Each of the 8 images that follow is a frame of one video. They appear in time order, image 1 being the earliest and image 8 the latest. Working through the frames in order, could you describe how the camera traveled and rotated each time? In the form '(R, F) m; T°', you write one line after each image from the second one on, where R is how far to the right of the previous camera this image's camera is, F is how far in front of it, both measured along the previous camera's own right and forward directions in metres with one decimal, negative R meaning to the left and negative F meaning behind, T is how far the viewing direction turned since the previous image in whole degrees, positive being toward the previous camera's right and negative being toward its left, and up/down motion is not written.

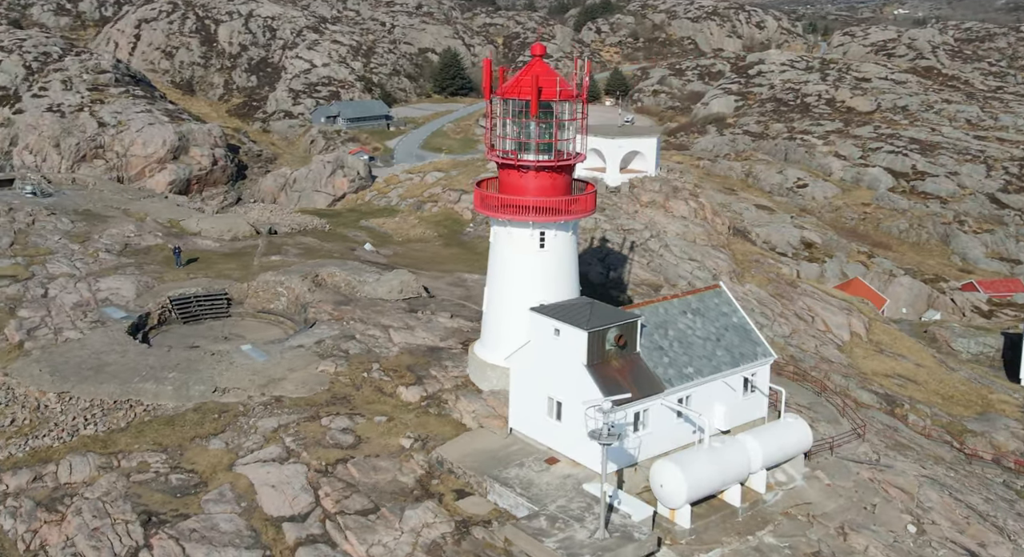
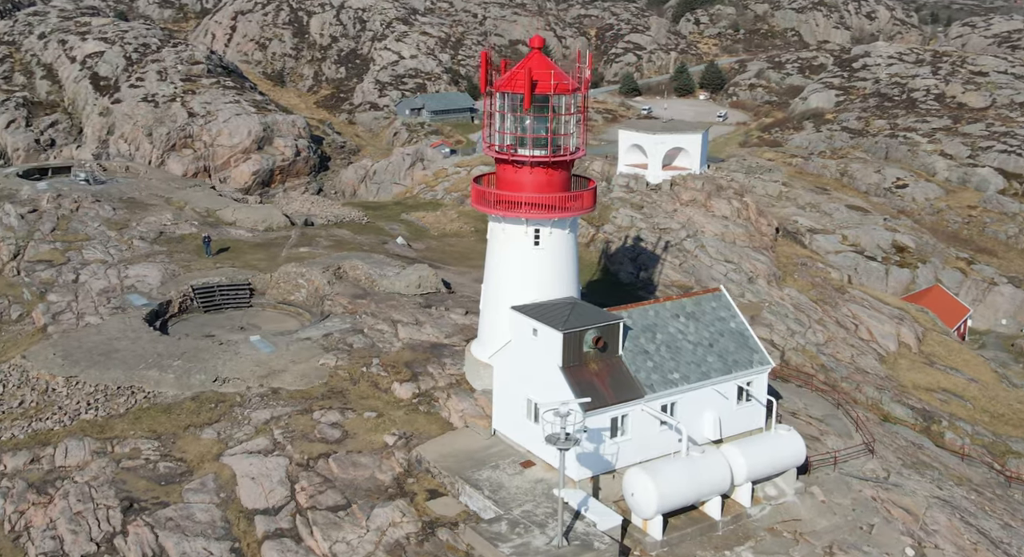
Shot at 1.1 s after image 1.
(+3.0, +0.8) m; -6°
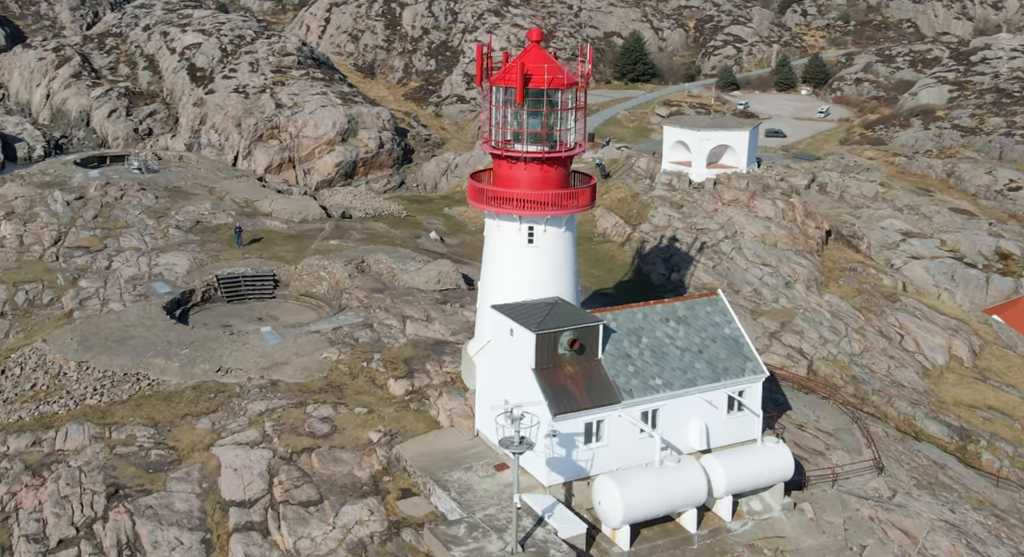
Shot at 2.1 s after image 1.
(+3.1, +0.8) m; -6°
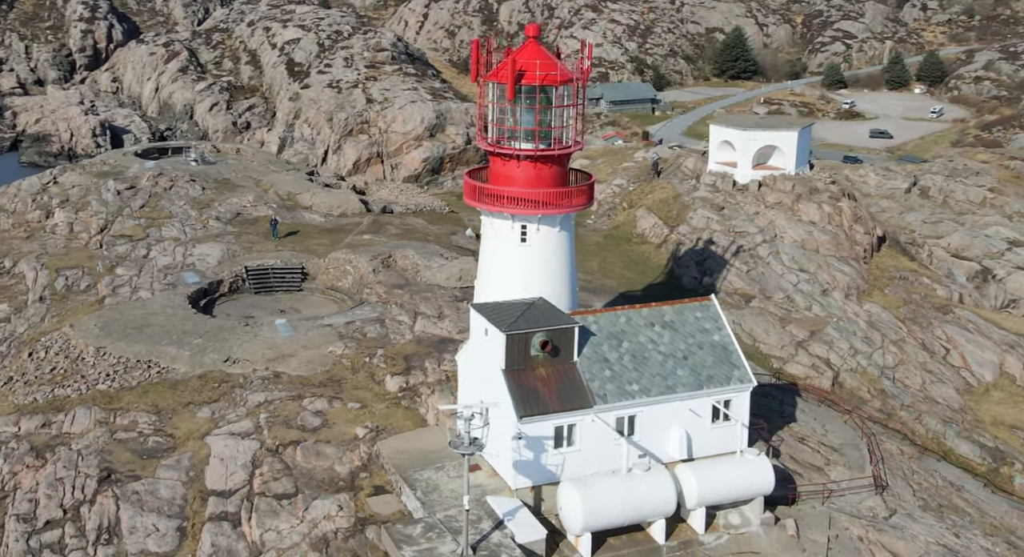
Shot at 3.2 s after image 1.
(+3.2, +0.7) m; -6°
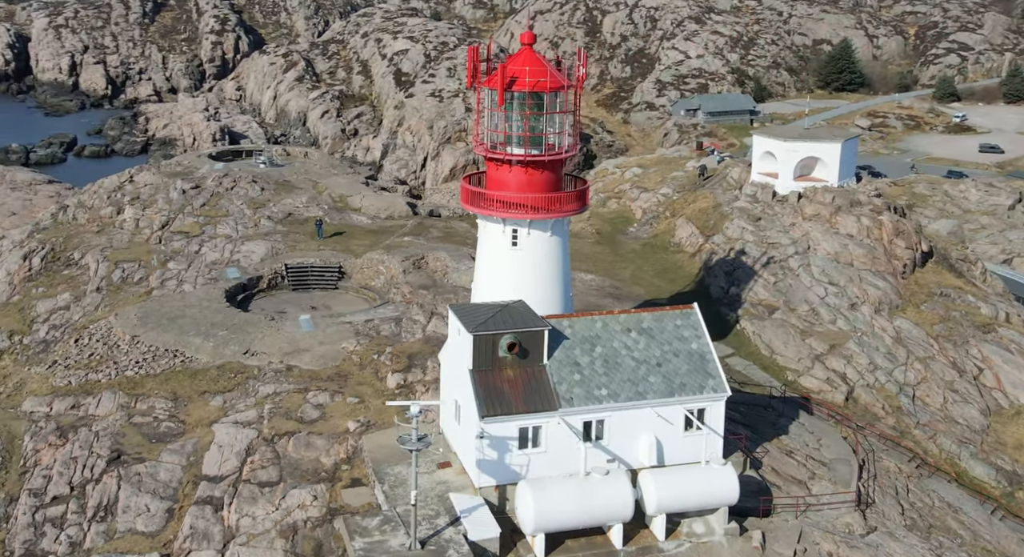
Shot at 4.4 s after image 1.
(+3.6, +0.1) m; -7°
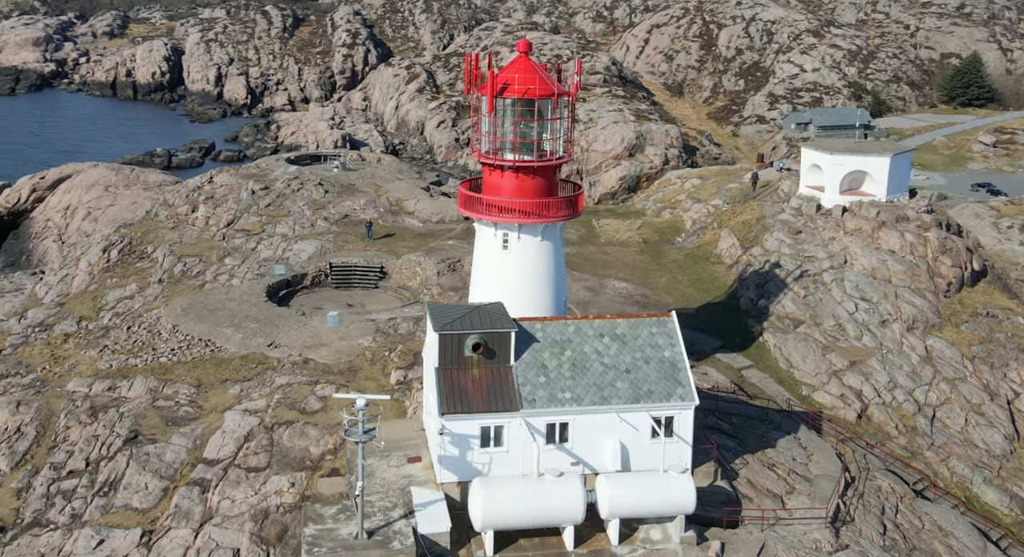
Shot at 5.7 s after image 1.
(+3.9, +0.1) m; -8°
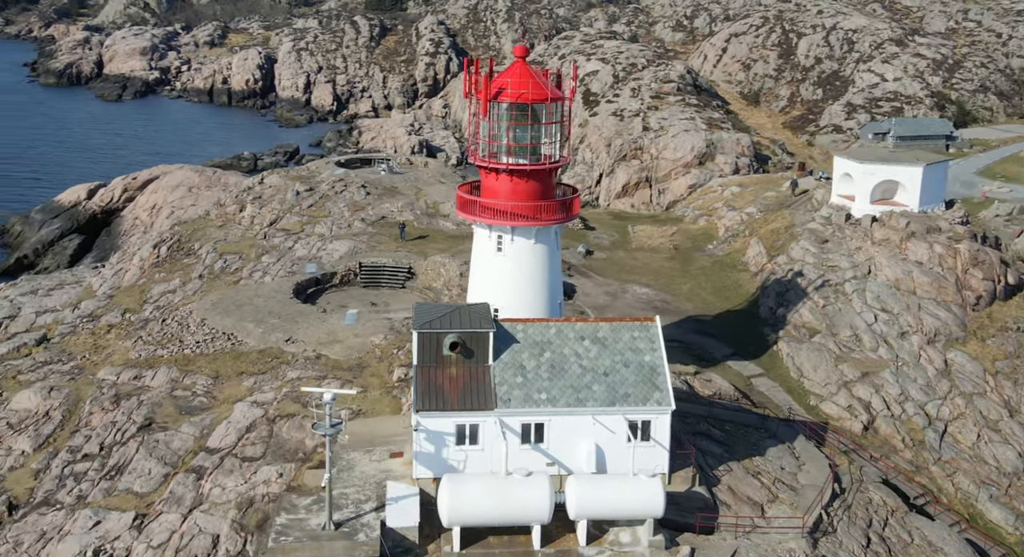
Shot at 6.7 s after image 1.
(+2.6, 0.0) m; -5°
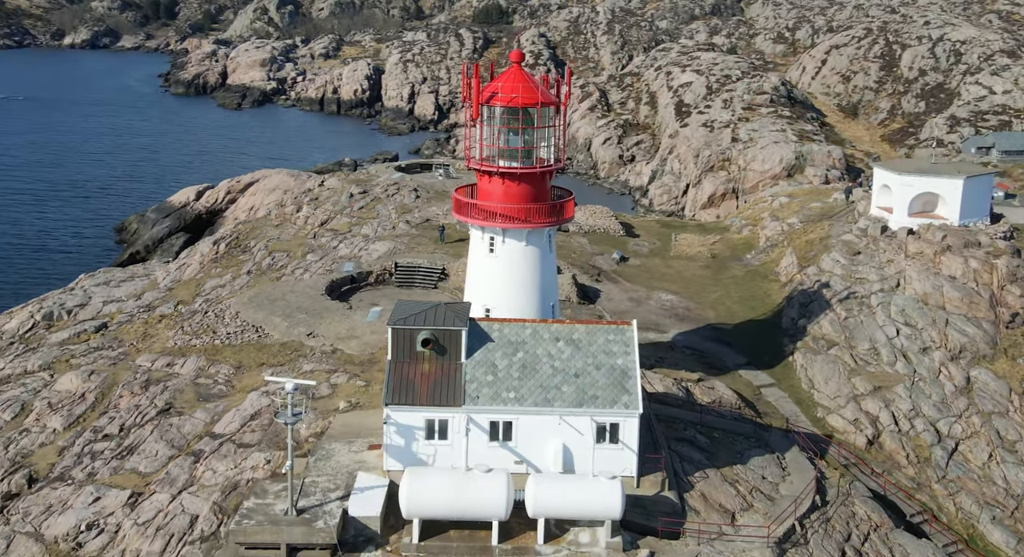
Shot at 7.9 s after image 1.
(+3.2, +0.1) m; -6°
